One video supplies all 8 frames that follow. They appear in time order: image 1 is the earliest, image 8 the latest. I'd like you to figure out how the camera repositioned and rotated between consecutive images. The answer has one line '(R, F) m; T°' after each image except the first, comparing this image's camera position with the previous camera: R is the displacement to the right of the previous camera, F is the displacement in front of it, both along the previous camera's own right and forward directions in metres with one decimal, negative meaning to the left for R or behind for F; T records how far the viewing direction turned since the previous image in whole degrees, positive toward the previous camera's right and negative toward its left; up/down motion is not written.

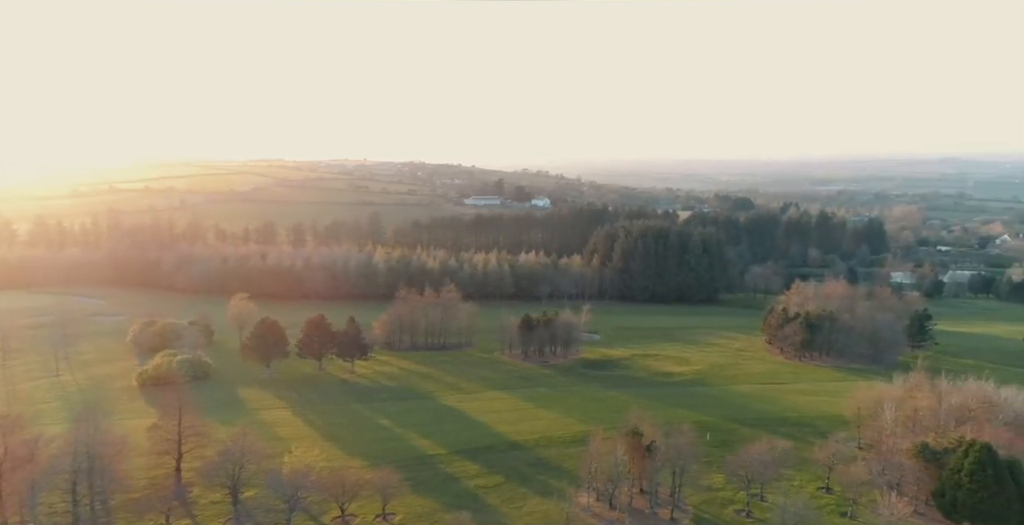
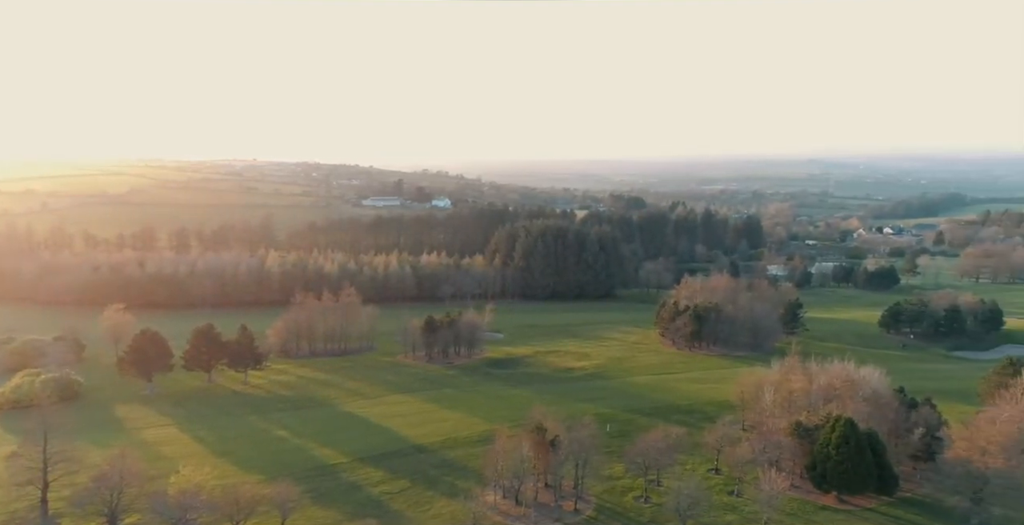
(+0.1, -3.4) m; +7°
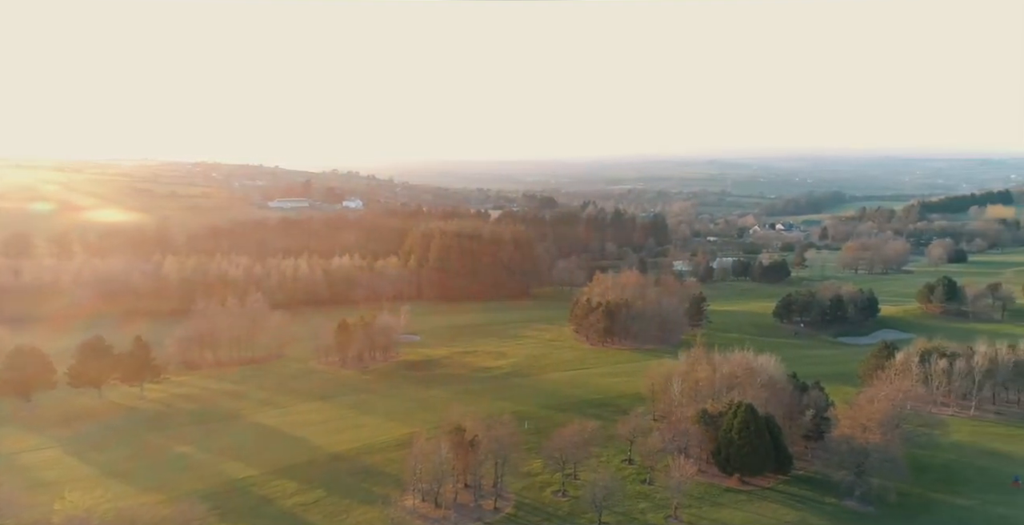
(+0.1, -2.0) m; +6°
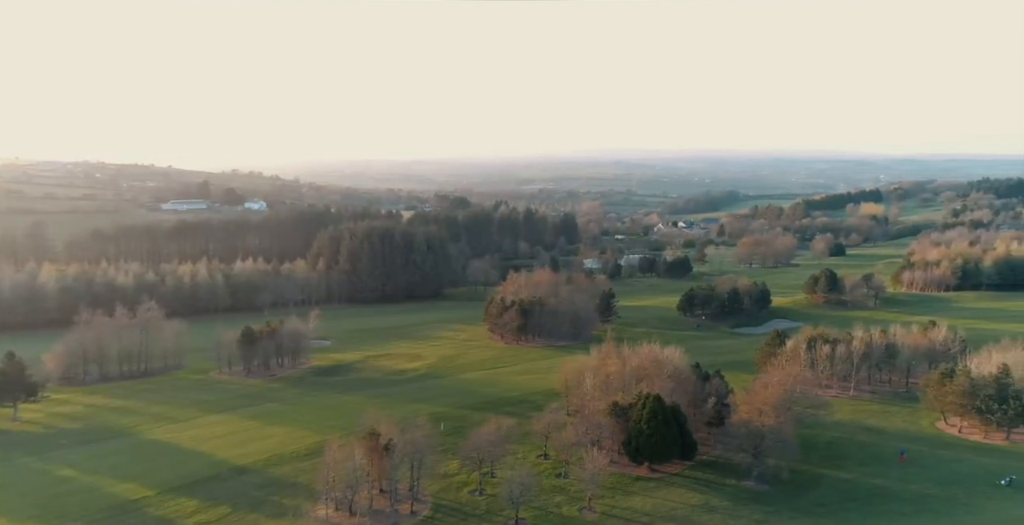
(0.0, -1.7) m; +6°
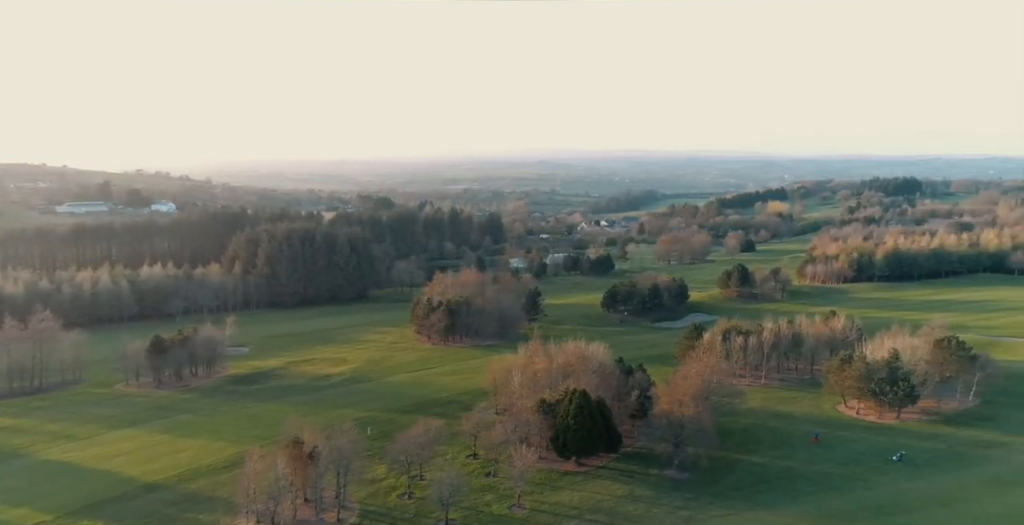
(+0.1, -1.1) m; +5°
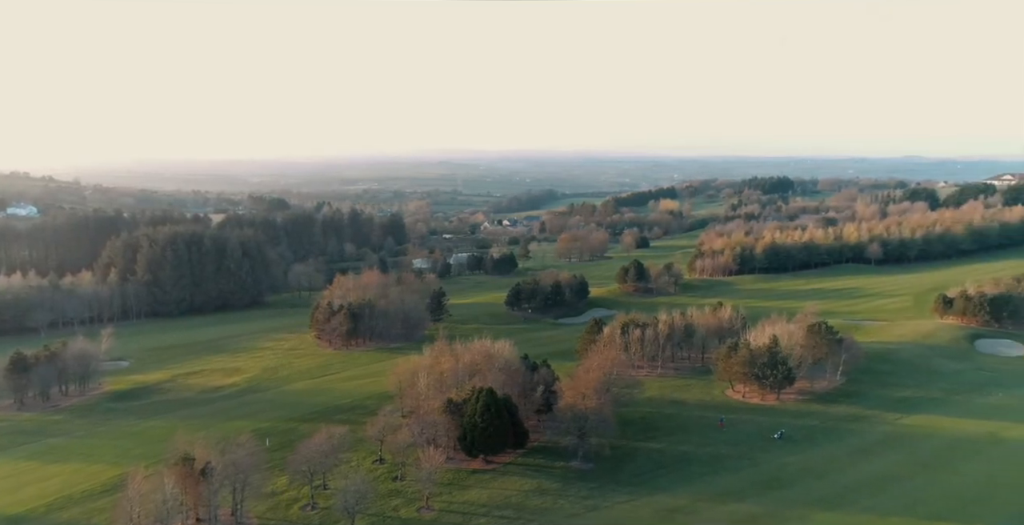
(0.0, -1.0) m; +7°
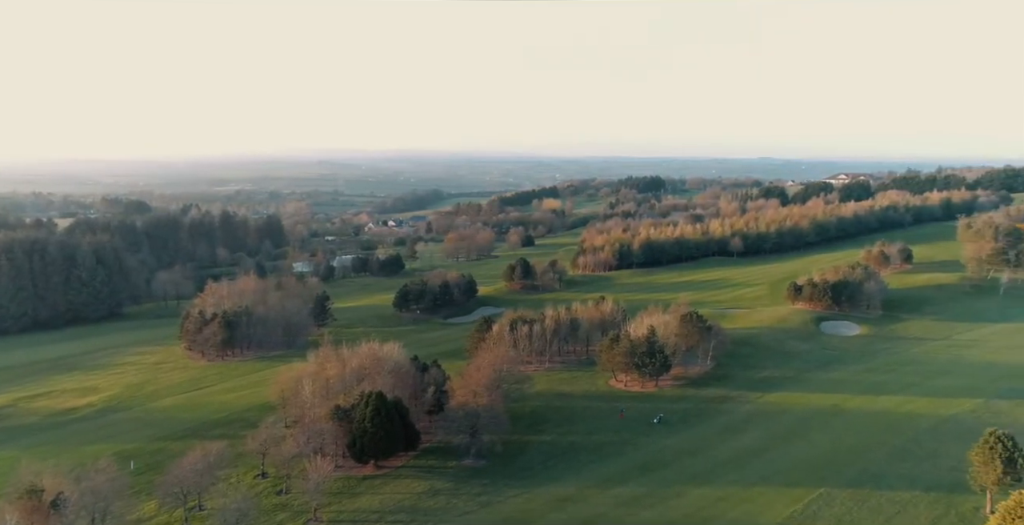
(+0.3, +0.9) m; +8°
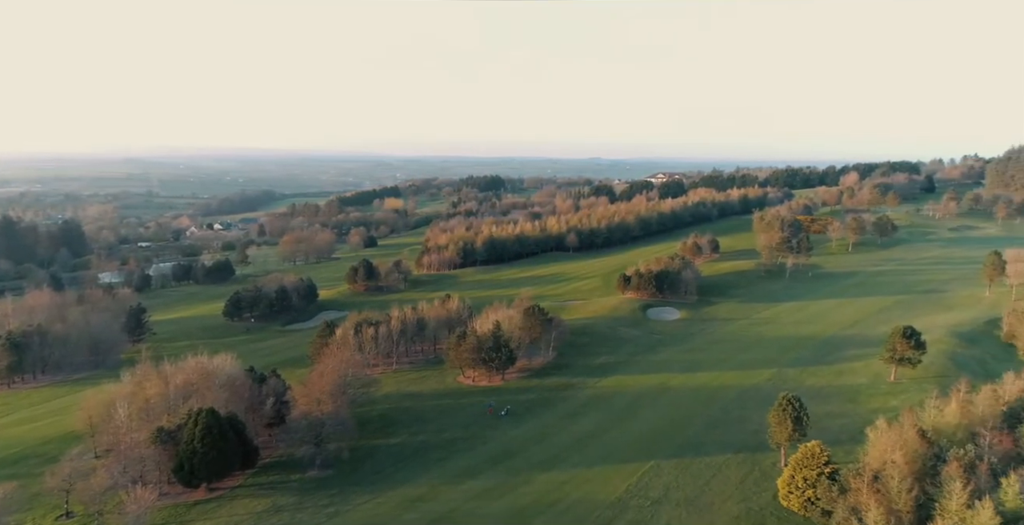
(+0.6, +2.4) m; +11°
